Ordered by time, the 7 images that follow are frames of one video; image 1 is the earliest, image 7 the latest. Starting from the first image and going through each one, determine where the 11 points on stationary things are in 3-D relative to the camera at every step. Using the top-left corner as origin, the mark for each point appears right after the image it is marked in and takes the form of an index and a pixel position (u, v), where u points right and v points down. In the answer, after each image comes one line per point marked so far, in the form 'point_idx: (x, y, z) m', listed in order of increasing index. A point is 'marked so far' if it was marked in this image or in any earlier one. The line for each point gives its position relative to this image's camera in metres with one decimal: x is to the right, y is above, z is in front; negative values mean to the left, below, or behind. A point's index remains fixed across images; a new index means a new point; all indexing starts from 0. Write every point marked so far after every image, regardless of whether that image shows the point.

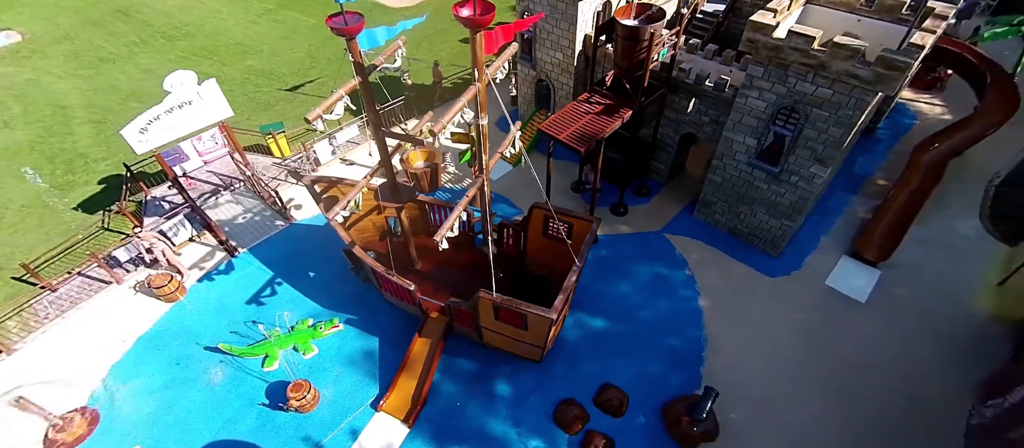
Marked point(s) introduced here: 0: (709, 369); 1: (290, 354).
0: (+4.1, -3.0, +8.9) m
1: (-4.6, -2.7, +9.0) m
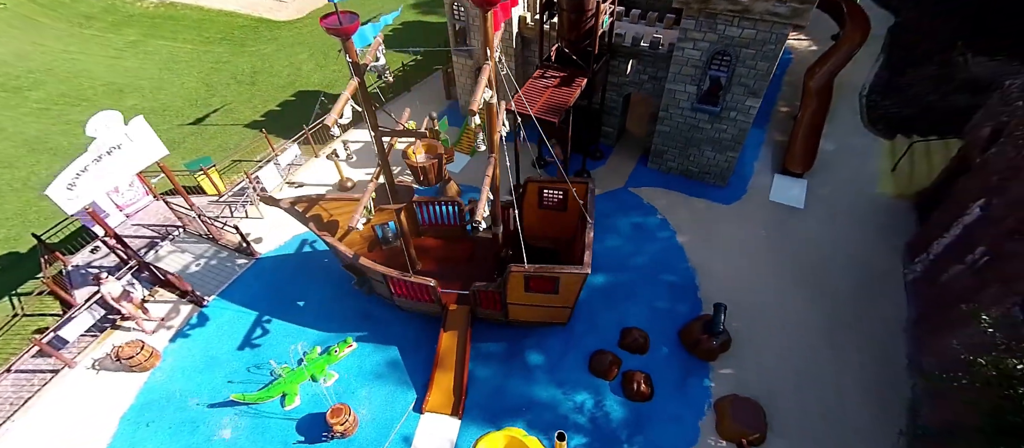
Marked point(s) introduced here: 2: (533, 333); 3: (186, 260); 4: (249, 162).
0: (+4.5, -1.6, +9.9) m
1: (-4.0, -3.2, +8.5) m
2: (+0.5, -2.3, +9.2) m
3: (-8.2, -0.9, +10.9) m
4: (-8.5, +2.0, +13.9) m
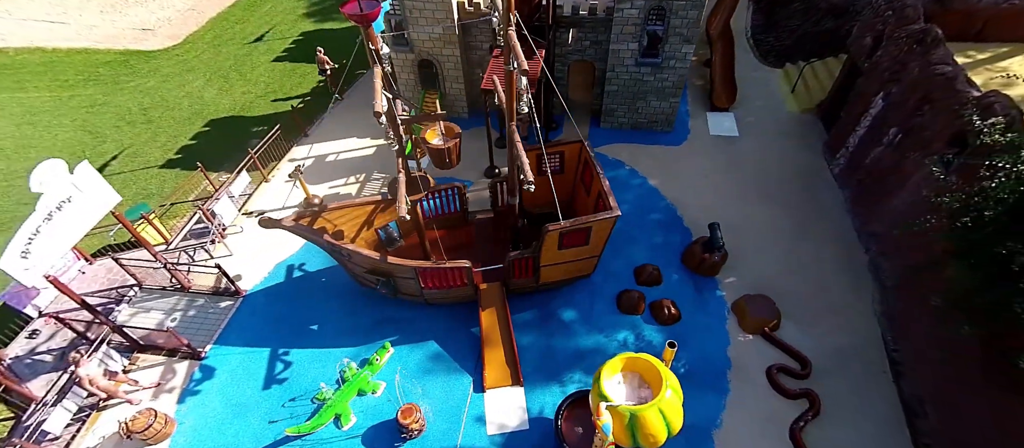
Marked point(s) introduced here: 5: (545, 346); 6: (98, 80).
0: (+4.6, 0.0, +11.1) m
1: (-2.9, -3.3, +8.1) m
2: (+1.0, -1.6, +9.6) m
3: (-7.9, -2.1, +9.6) m
4: (-9.4, +0.6, +12.4) m
5: (+0.7, -2.5, +8.8) m
6: (-18.4, +6.4, +19.1) m
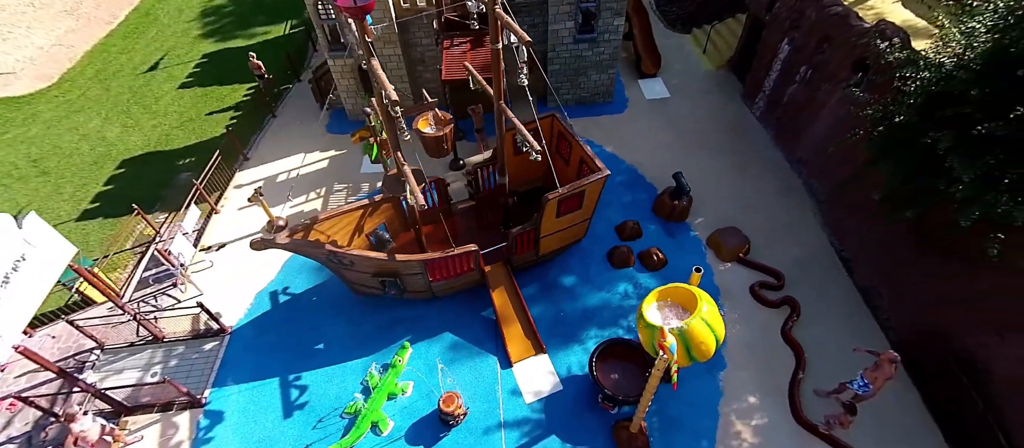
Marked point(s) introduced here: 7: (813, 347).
0: (+3.9, +1.3, +12.1) m
1: (-2.2, -3.4, +8.0) m
2: (+1.0, -0.9, +10.1) m
3: (-7.6, -3.0, +8.6) m
4: (-10.0, -0.7, +11.1) m
5: (+0.9, -1.9, +9.3) m
6: (-20.8, +3.3, +16.2) m
7: (+6.0, -2.4, +8.6) m
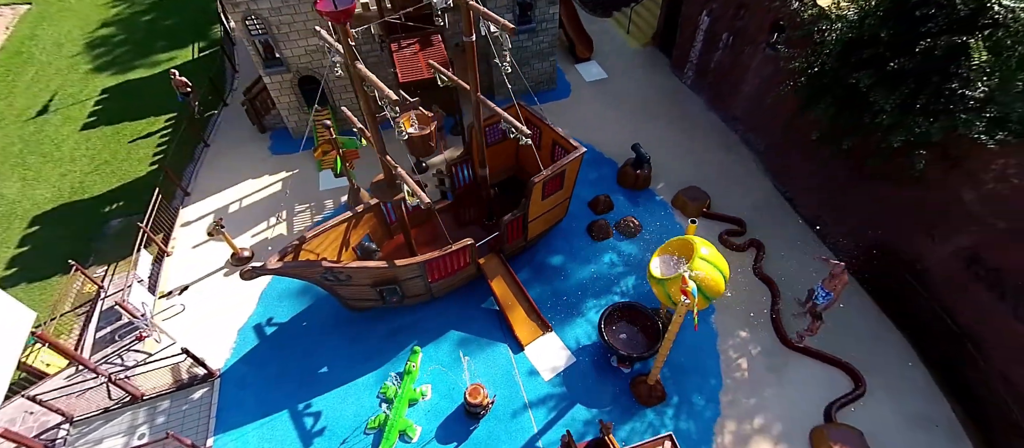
0: (+2.9, +2.1, +12.8) m
1: (-1.8, -3.4, +7.9) m
2: (+0.7, -0.5, +10.4) m
3: (-7.1, -4.0, +7.8) m
4: (-10.2, -2.1, +9.9) m
5: (+0.9, -1.5, +9.6) m
6: (-22.2, +0.1, +13.4) m
7: (+6.1, -1.2, +9.7) m
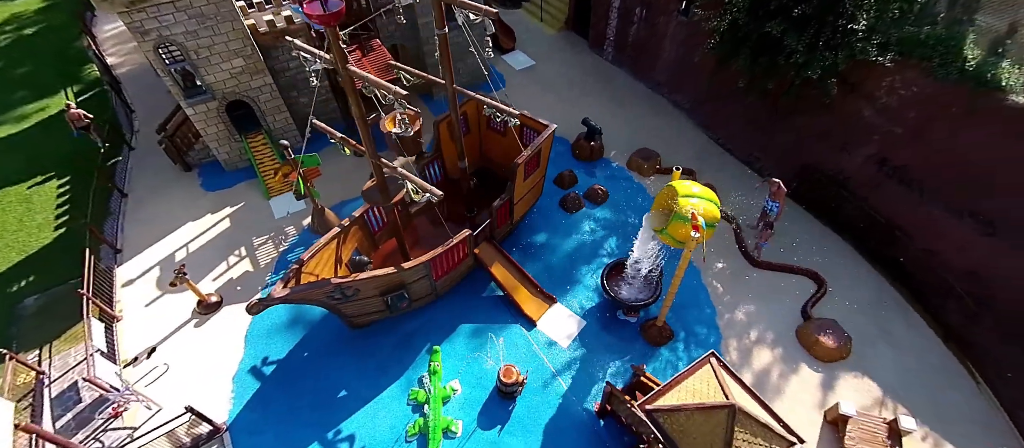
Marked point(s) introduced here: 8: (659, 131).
0: (+1.5, +2.8, +13.5) m
1: (-1.1, -3.4, +7.9) m
2: (+0.2, -0.1, +10.8) m
3: (-6.2, -4.9, +6.9) m
4: (-9.9, -3.7, +8.4) m
5: (+0.8, -1.0, +10.0) m
6: (-22.5, -4.0, +9.8) m
7: (+5.7, +0.3, +10.9) m
8: (+4.6, +2.9, +13.4) m
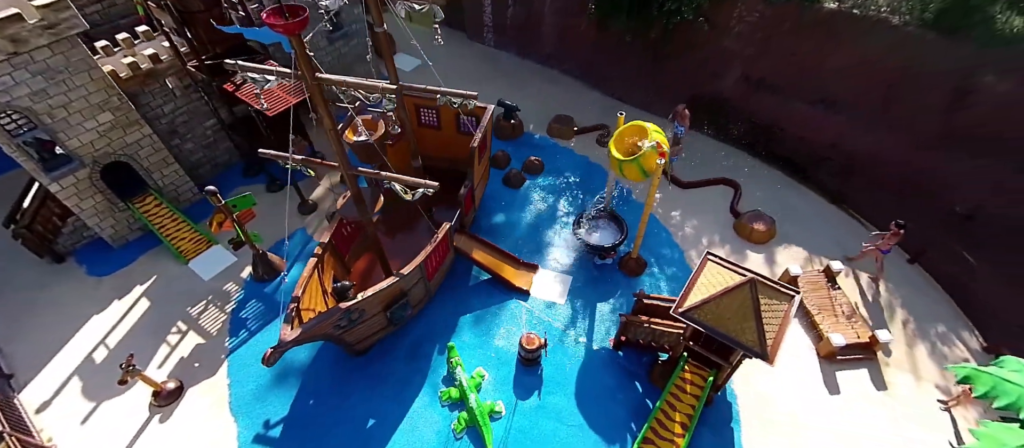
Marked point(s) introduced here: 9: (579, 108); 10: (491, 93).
0: (-1.1, +3.4, +13.8) m
1: (-0.5, -3.1, +8.1) m
2: (-0.8, +0.3, +11.0) m
3: (-4.6, -6.0, +5.9) m
4: (-8.7, -5.9, +6.5) m
5: (+0.1, -0.4, +10.5) m
6: (-20.6, -9.7, +4.8) m
7: (+4.1, +2.1, +12.5) m
8: (+1.7, +4.3, +14.5) m
9: (+2.2, +3.8, +14.0) m
10: (-0.7, +4.6, +15.0) m
